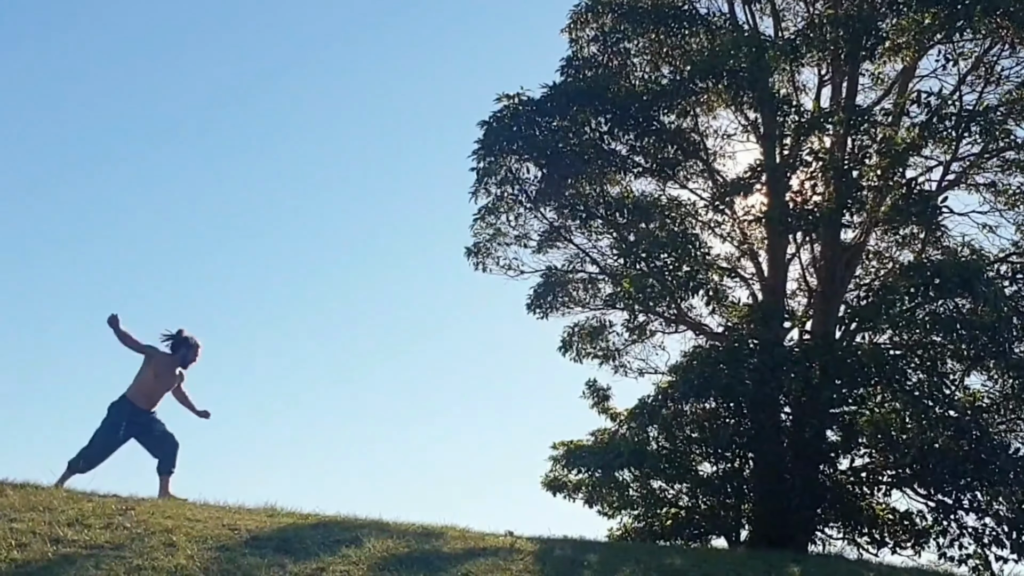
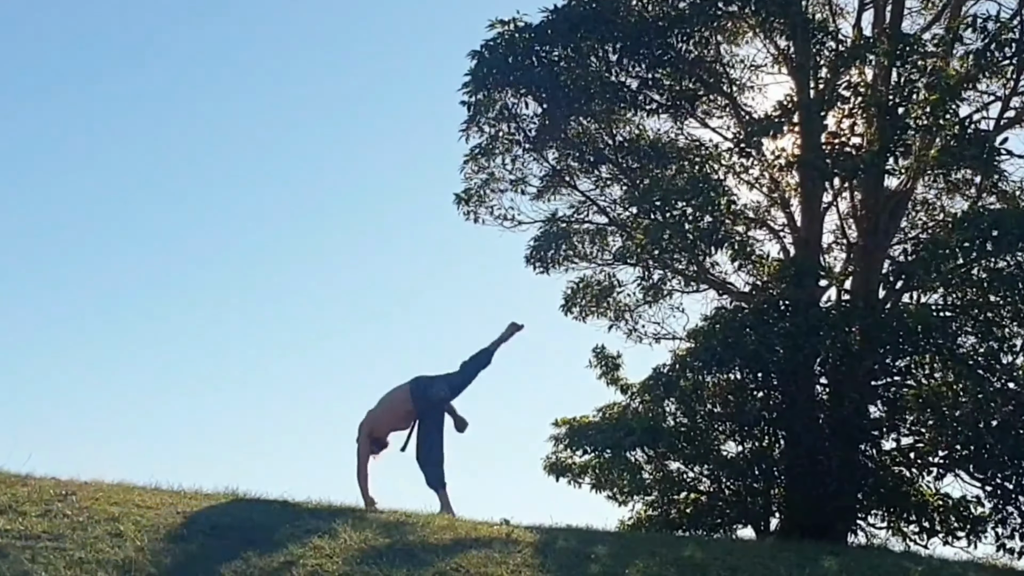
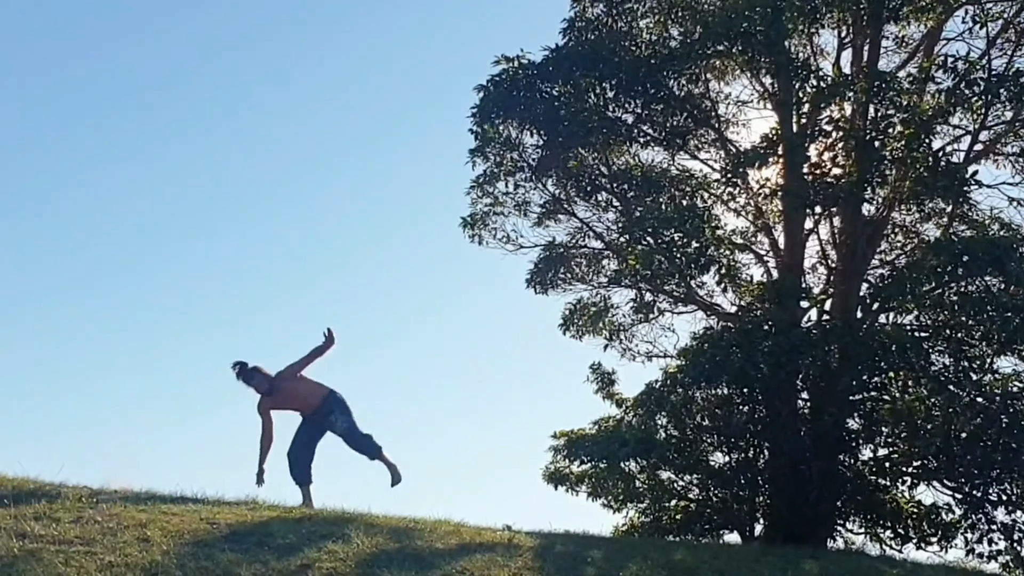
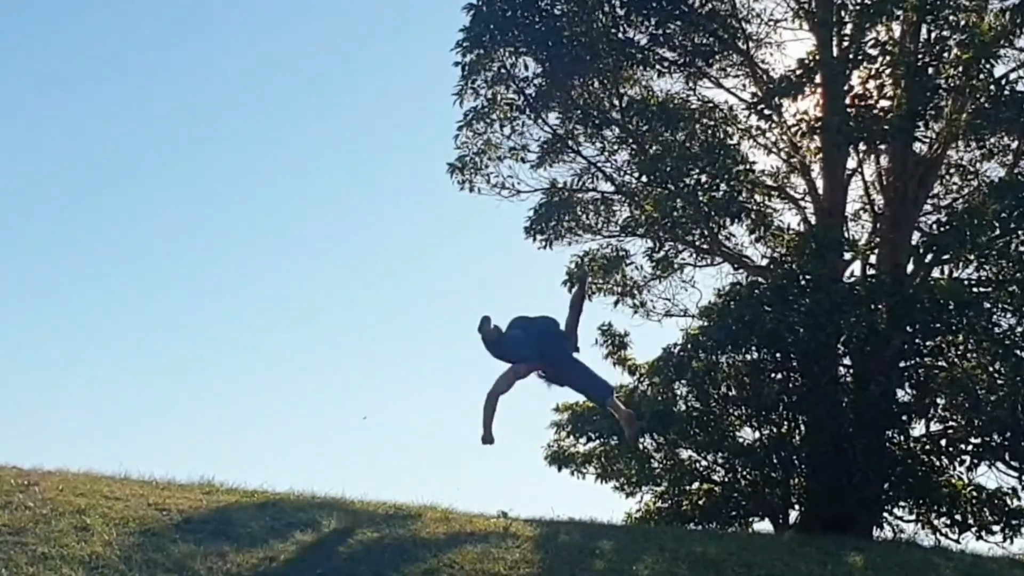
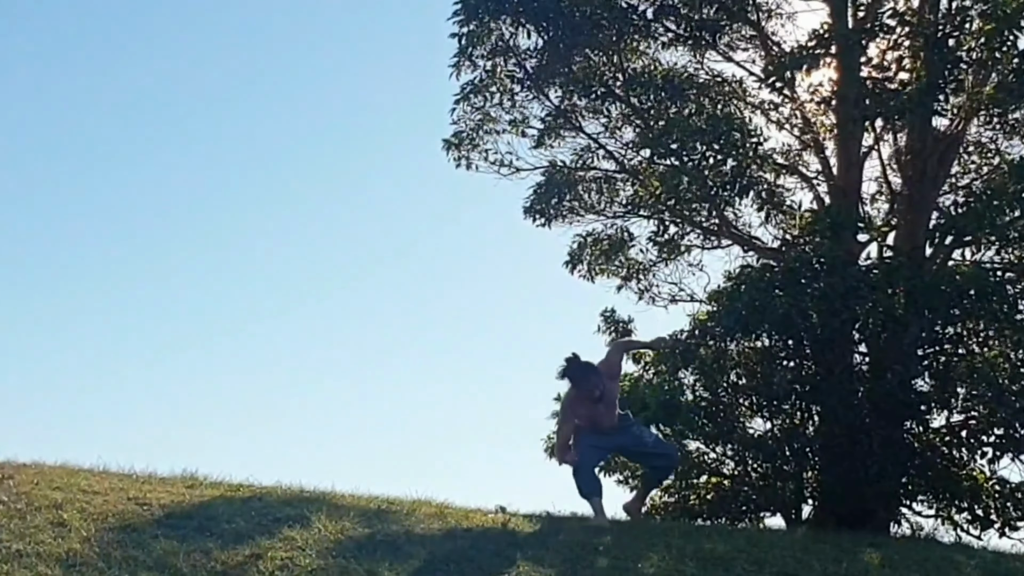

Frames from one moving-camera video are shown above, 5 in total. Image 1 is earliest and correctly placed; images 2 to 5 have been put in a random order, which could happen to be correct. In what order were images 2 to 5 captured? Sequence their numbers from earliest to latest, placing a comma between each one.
3, 2, 4, 5
